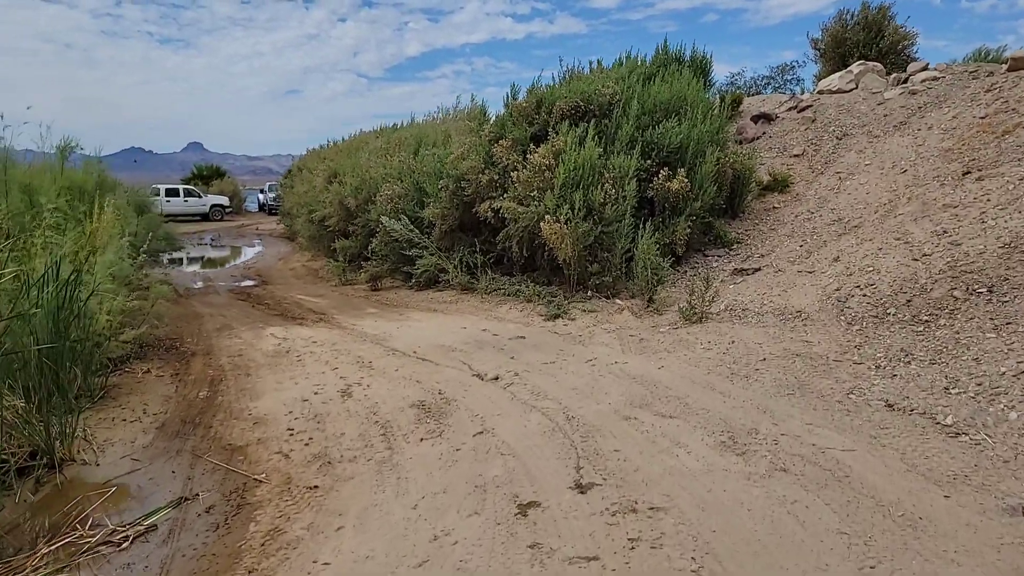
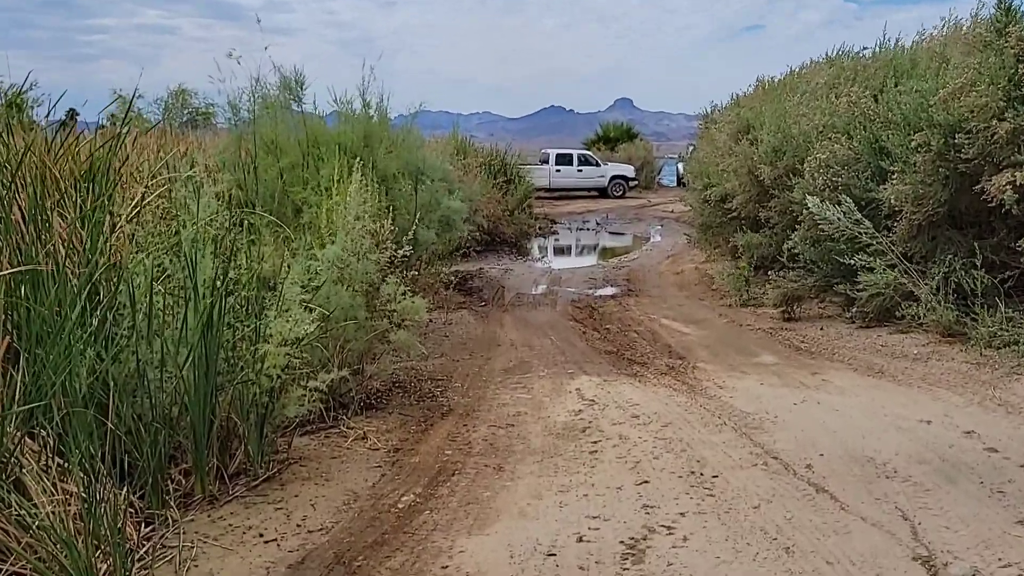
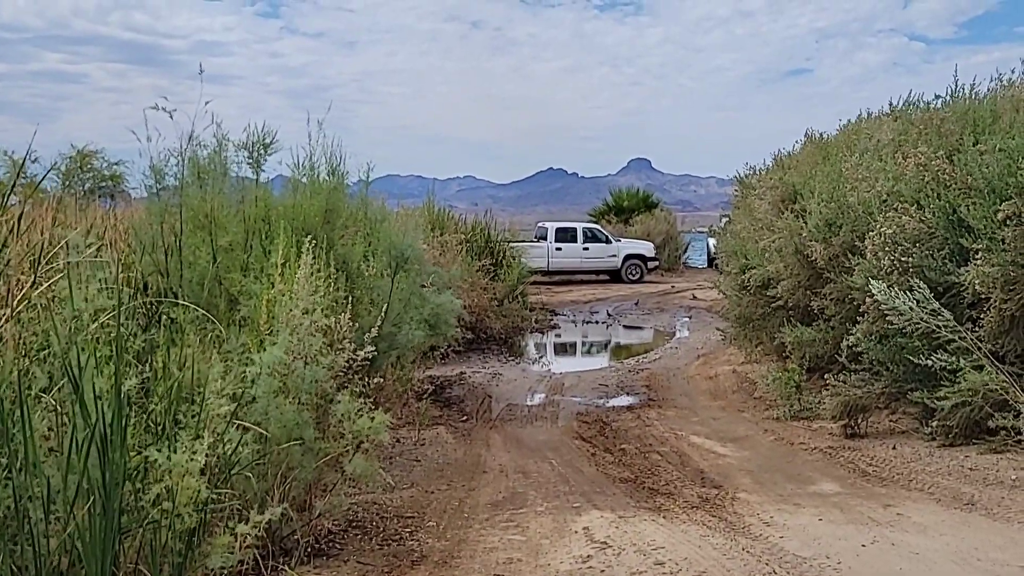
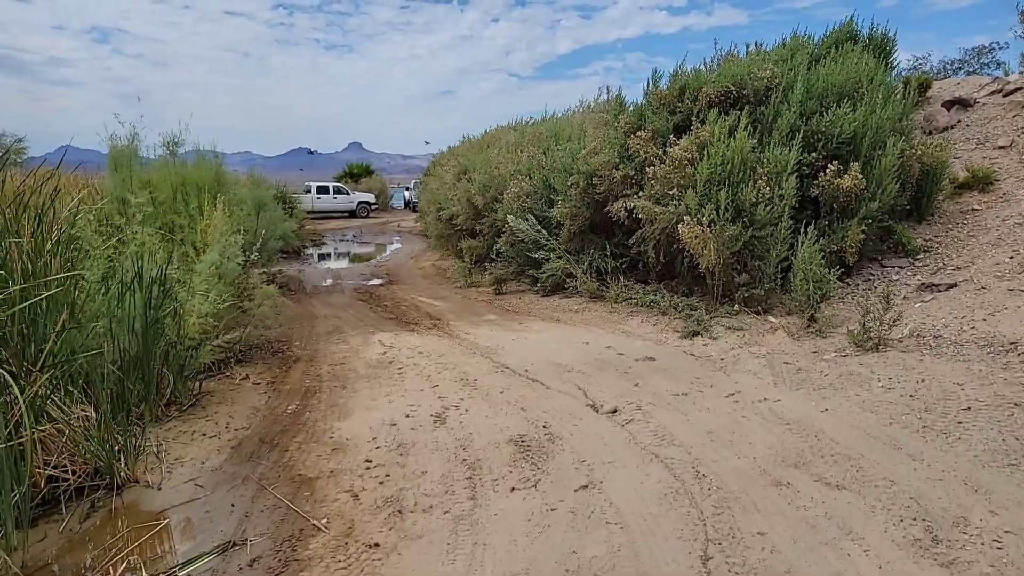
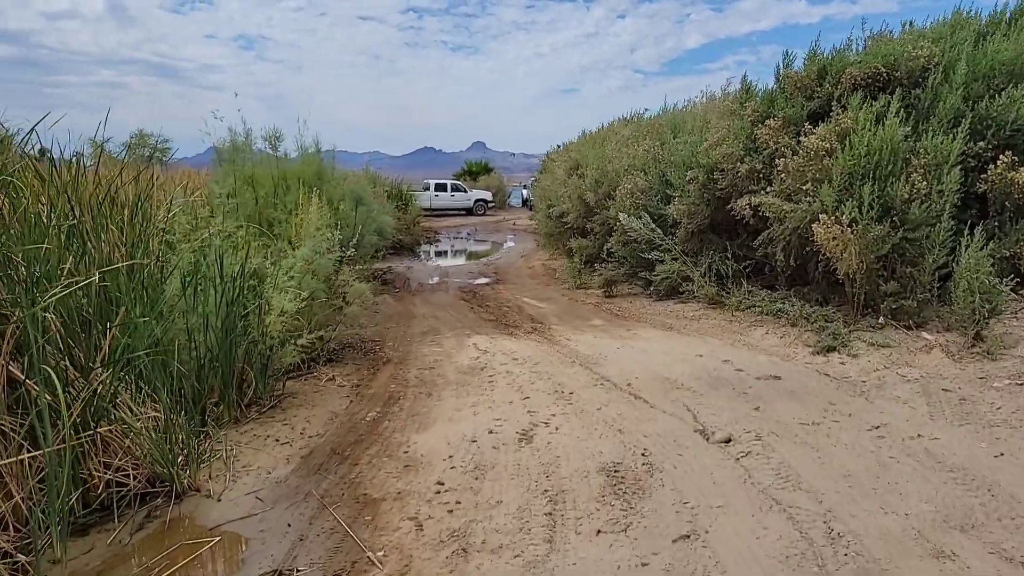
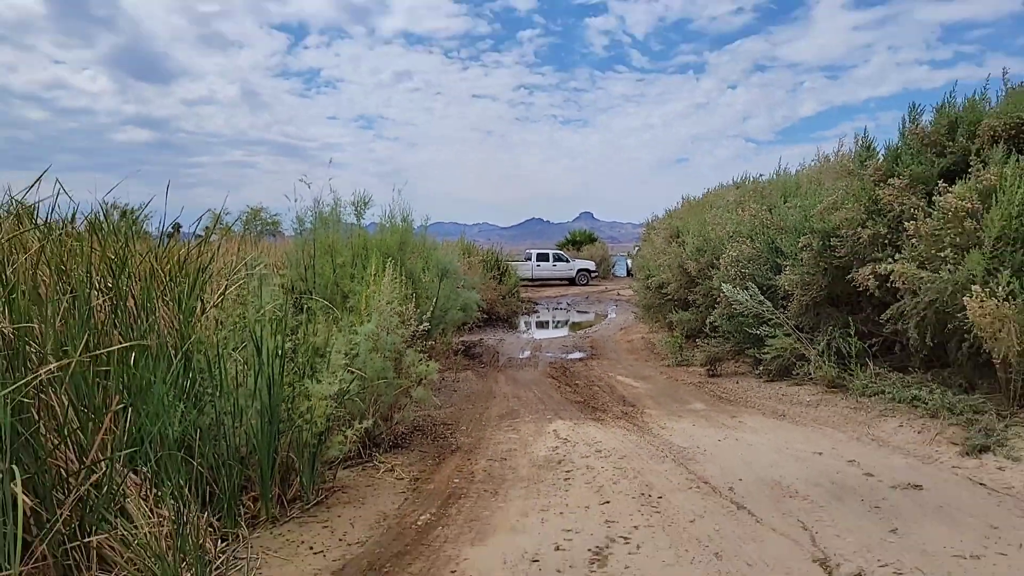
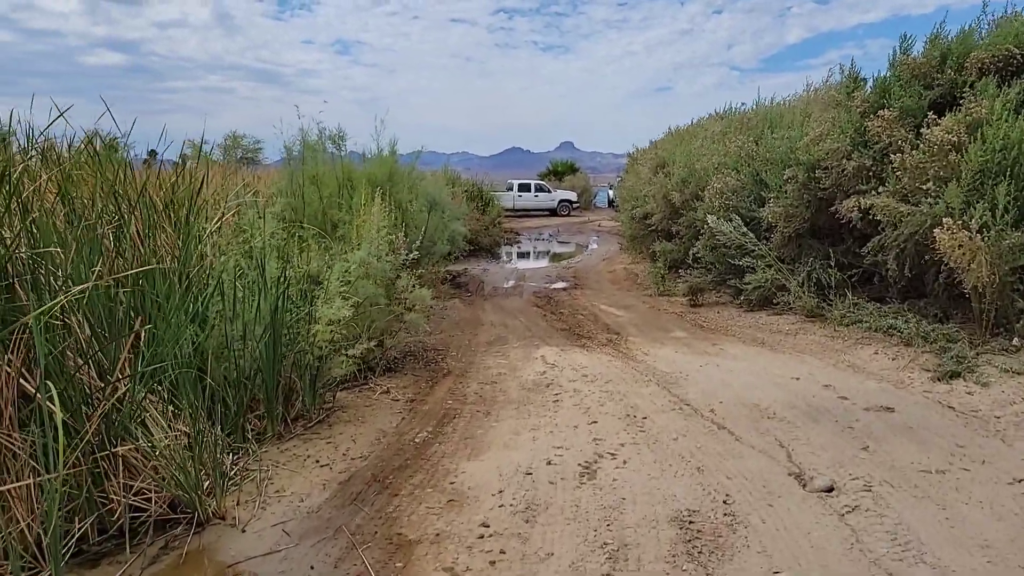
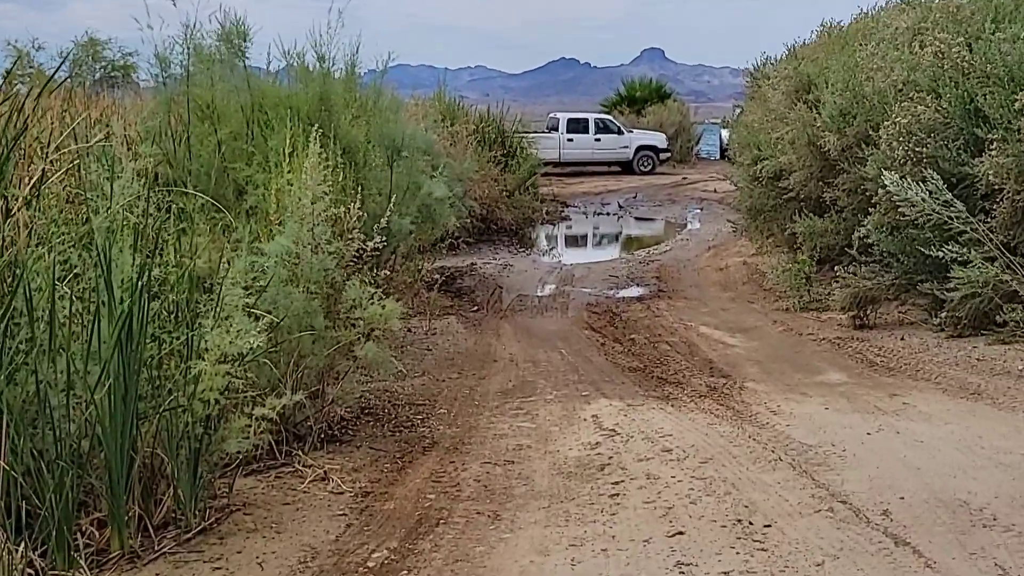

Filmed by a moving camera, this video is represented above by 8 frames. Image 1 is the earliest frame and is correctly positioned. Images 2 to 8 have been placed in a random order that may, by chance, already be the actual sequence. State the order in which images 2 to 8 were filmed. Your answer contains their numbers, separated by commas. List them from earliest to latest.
4, 5, 7, 2, 8, 3, 6
